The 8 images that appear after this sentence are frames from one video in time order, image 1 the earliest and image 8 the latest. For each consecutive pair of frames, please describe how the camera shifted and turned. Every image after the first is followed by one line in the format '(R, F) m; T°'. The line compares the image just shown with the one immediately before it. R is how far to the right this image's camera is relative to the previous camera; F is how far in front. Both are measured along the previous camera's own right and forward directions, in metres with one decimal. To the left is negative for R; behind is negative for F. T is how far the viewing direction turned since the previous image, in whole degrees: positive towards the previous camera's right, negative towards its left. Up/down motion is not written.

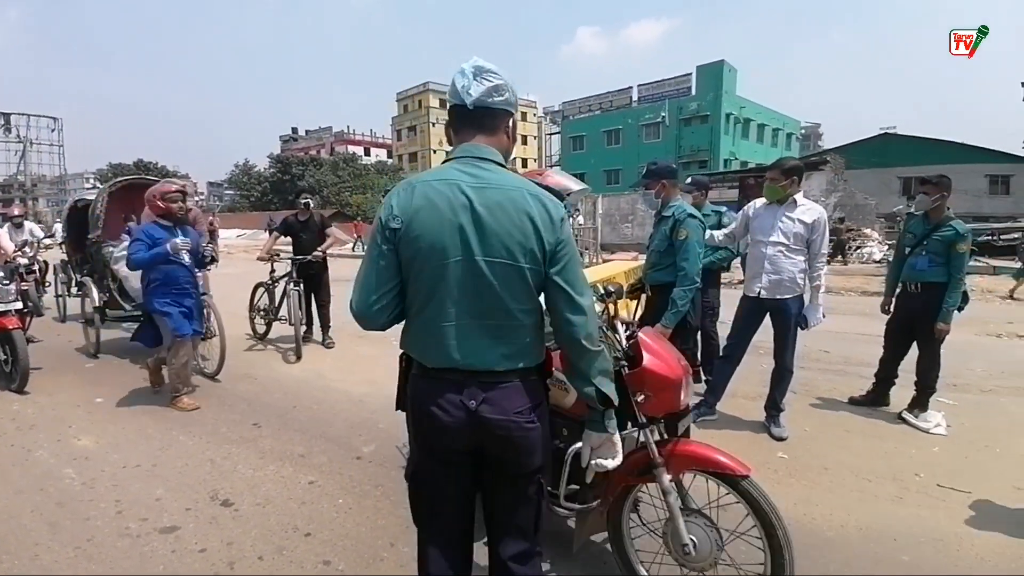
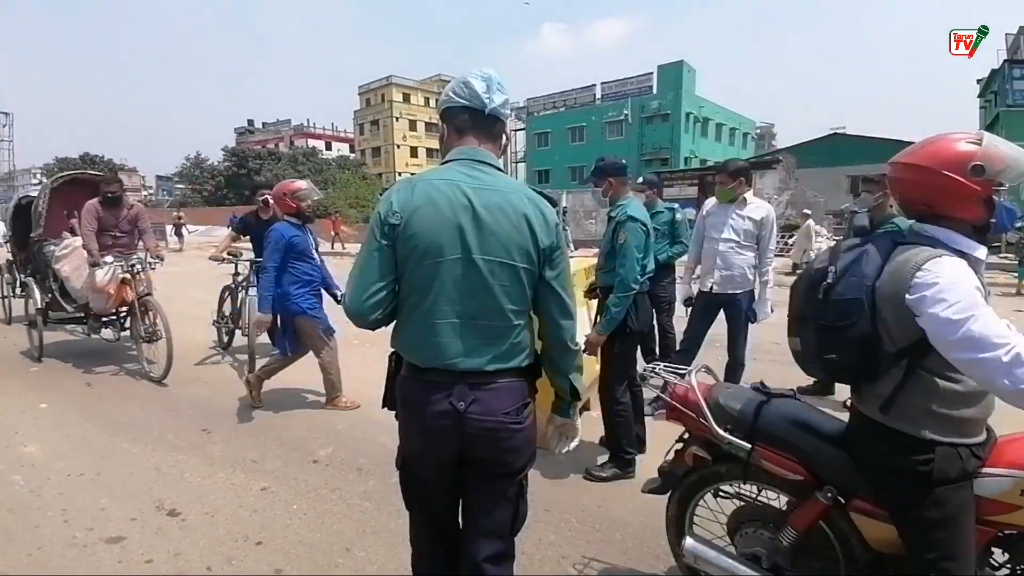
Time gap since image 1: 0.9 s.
(+0.1, 0.0) m; +3°
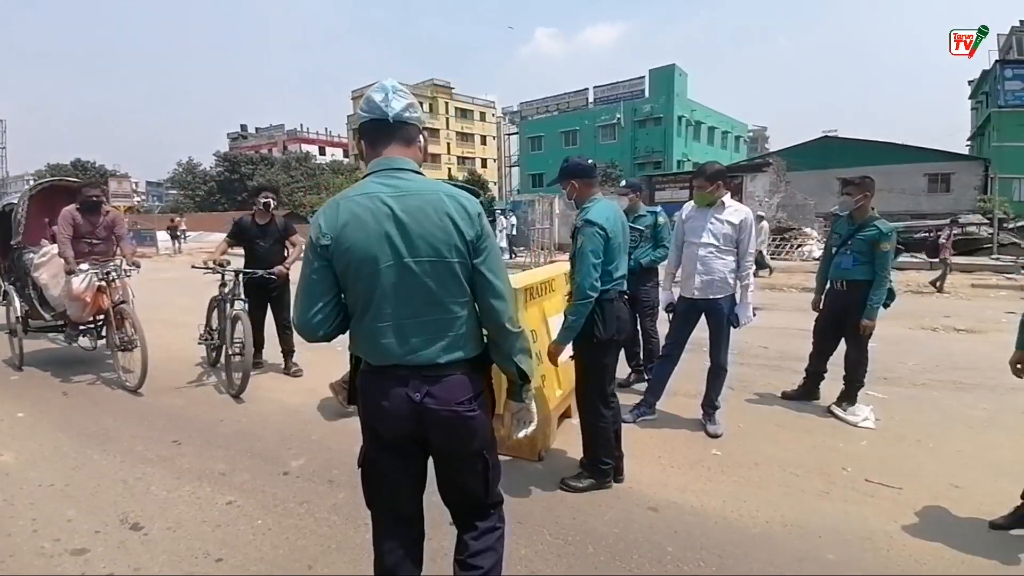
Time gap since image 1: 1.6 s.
(+0.1, +0.1) m; 0°
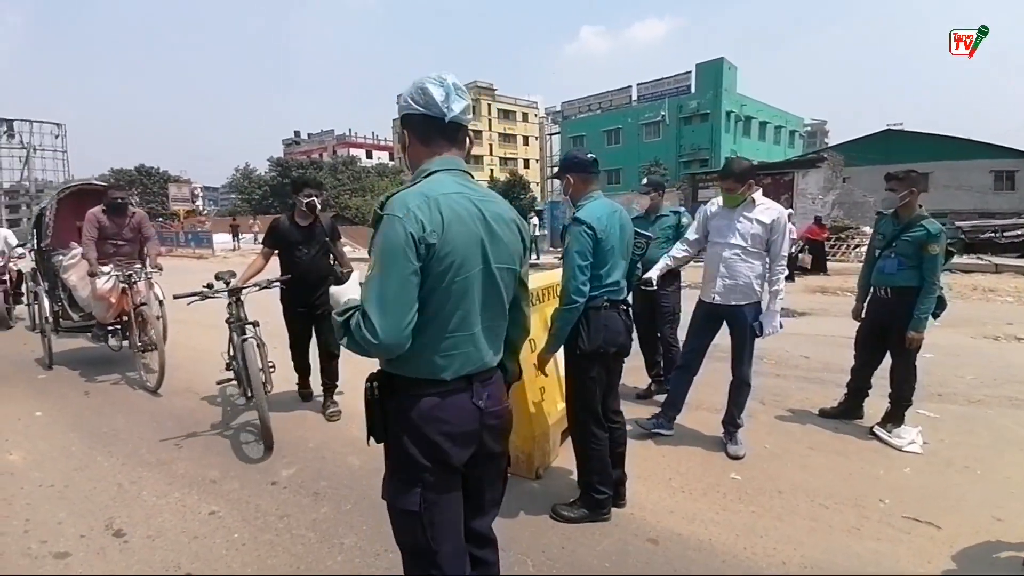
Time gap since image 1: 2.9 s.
(+0.3, +0.2) m; -5°
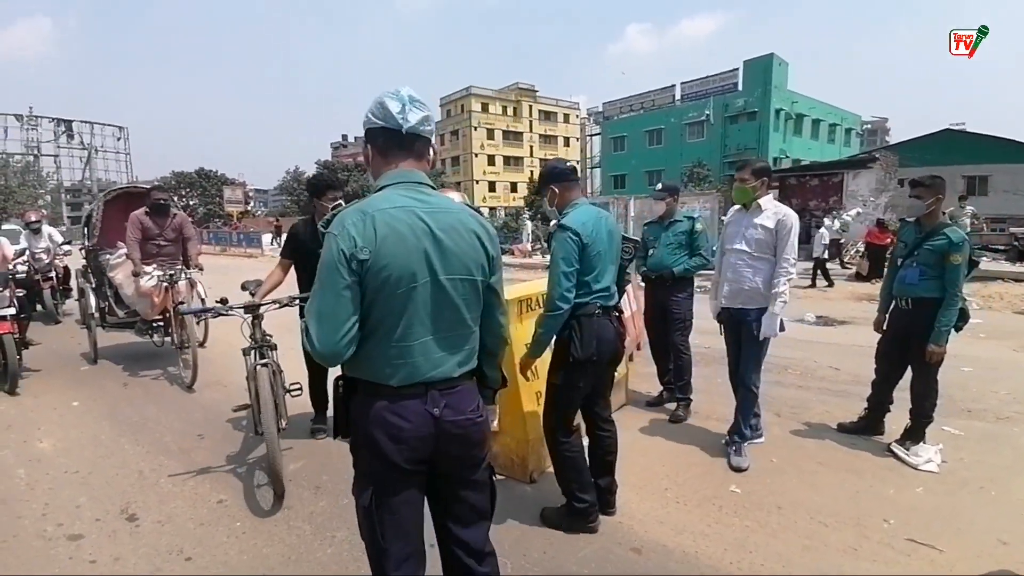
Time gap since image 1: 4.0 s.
(+0.3, 0.0) m; -4°
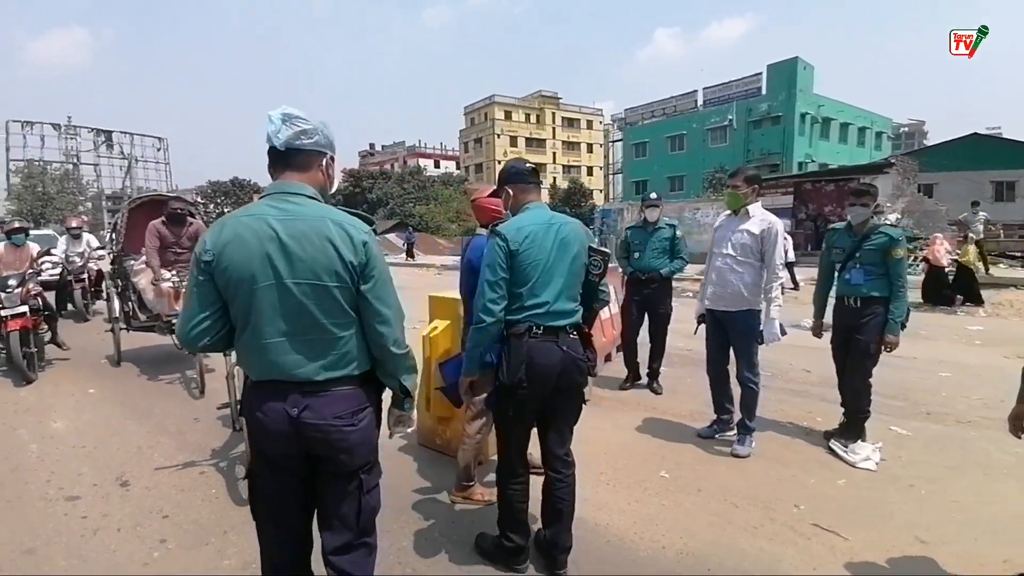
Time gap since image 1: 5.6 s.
(+0.5, -0.3) m; -3°
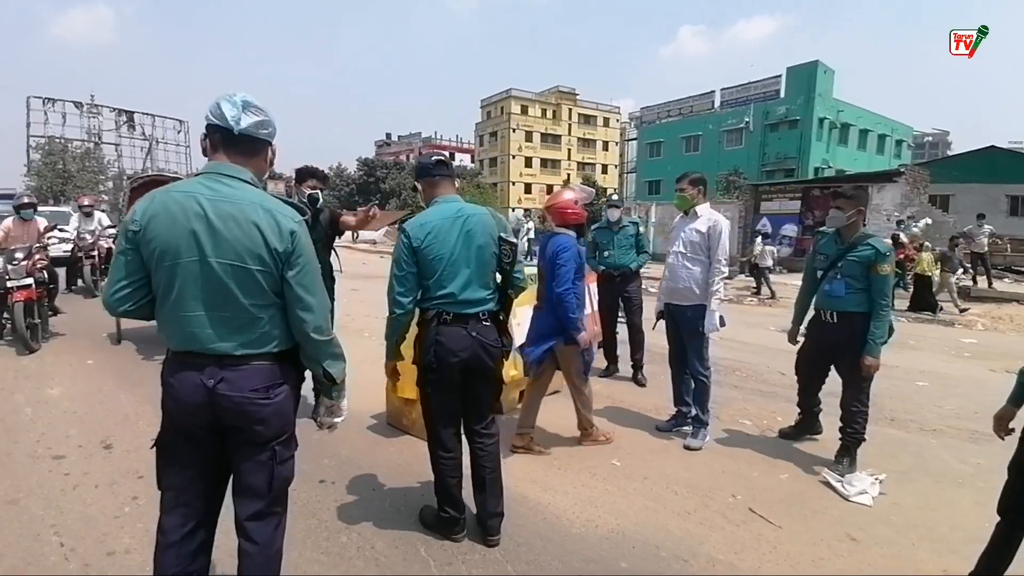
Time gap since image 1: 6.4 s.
(+0.3, -0.2) m; -2°
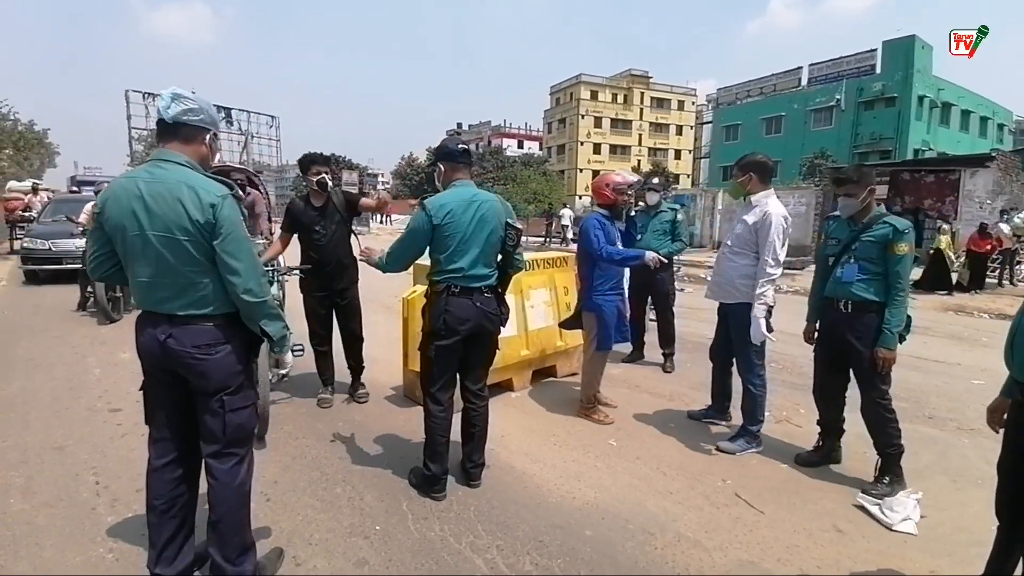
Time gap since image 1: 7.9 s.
(+0.5, -0.1) m; -7°
